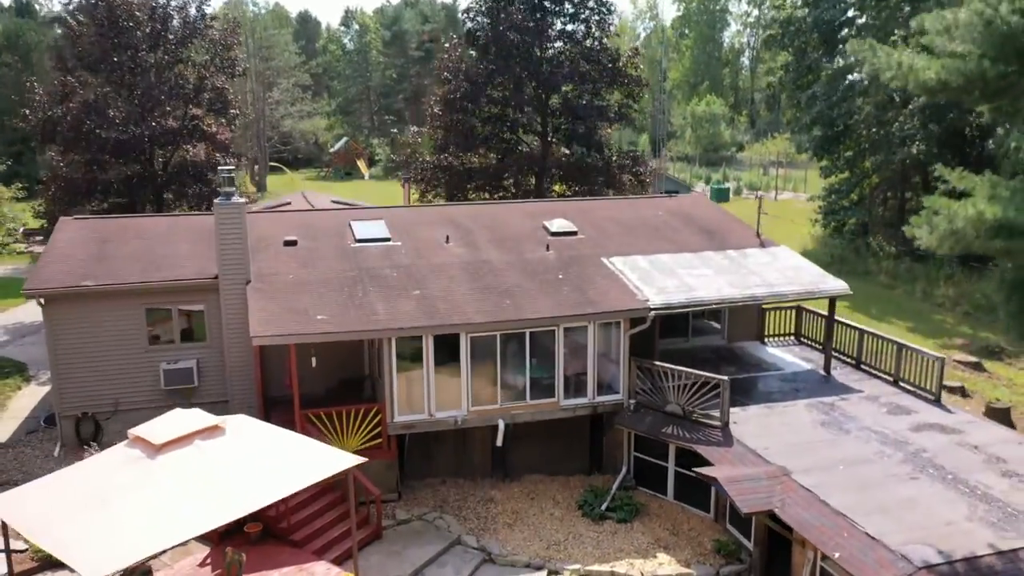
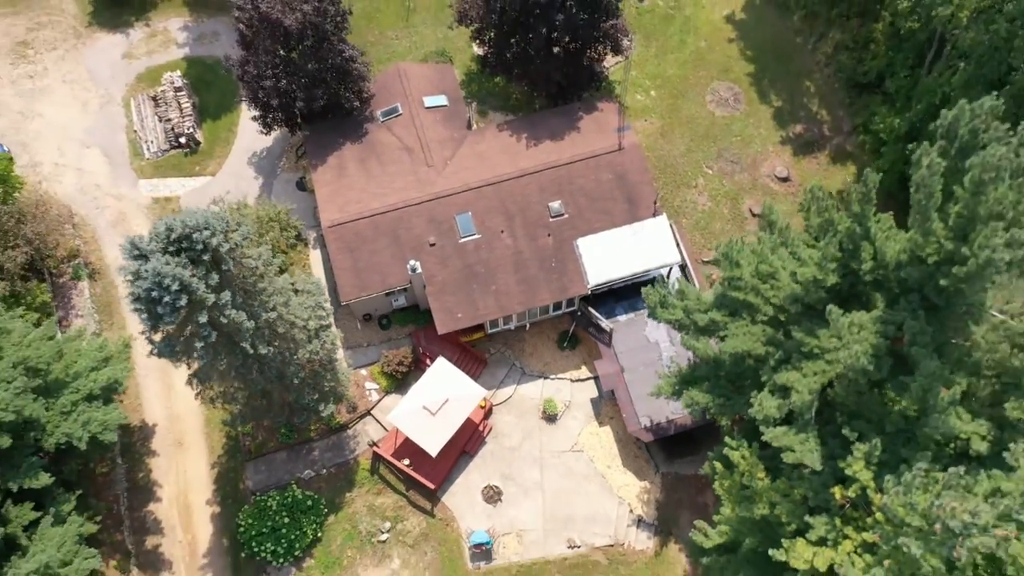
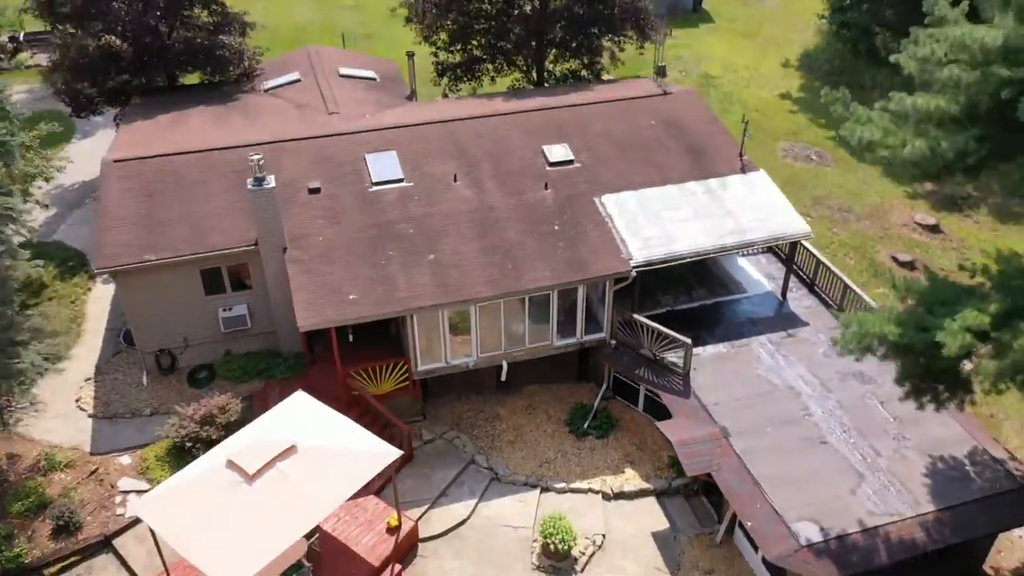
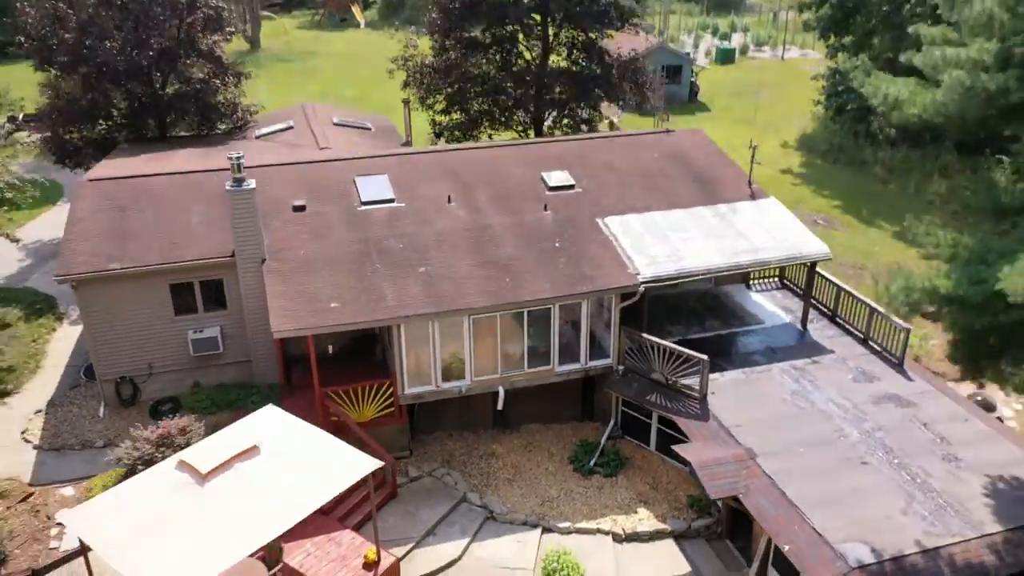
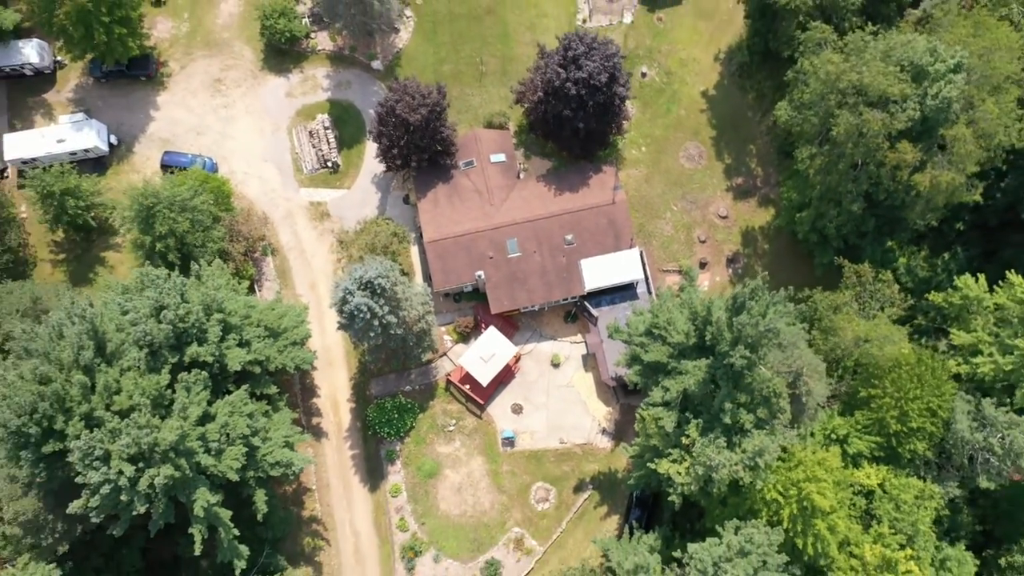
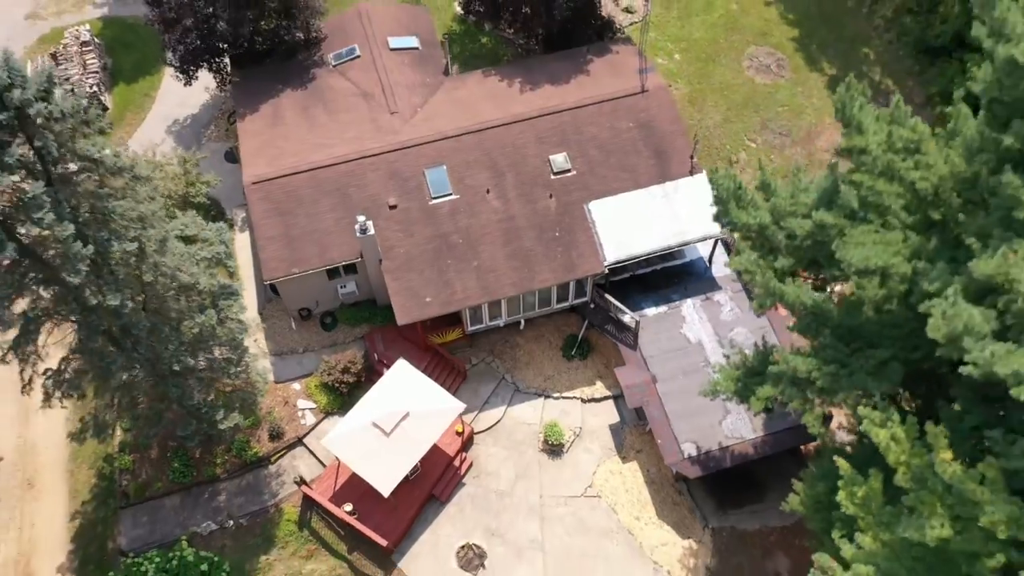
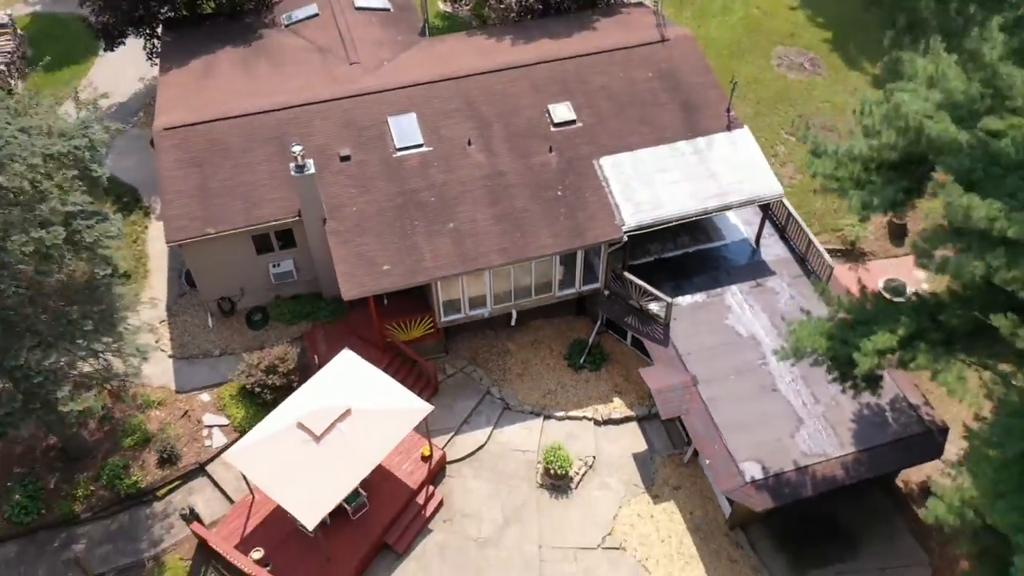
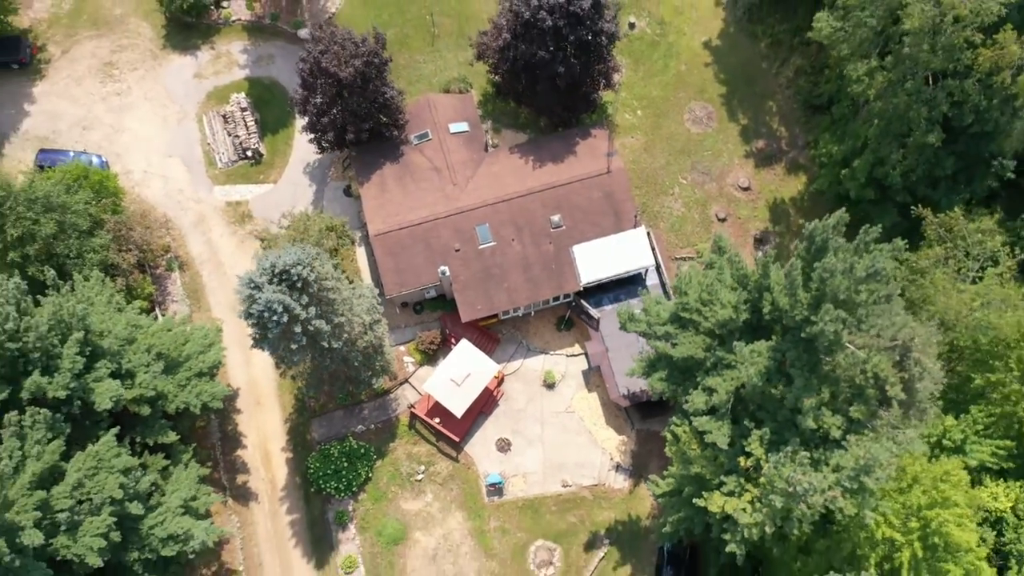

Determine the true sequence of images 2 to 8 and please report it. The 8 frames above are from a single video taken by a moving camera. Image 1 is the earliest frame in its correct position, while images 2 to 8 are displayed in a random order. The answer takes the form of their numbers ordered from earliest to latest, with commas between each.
4, 3, 7, 6, 2, 8, 5
